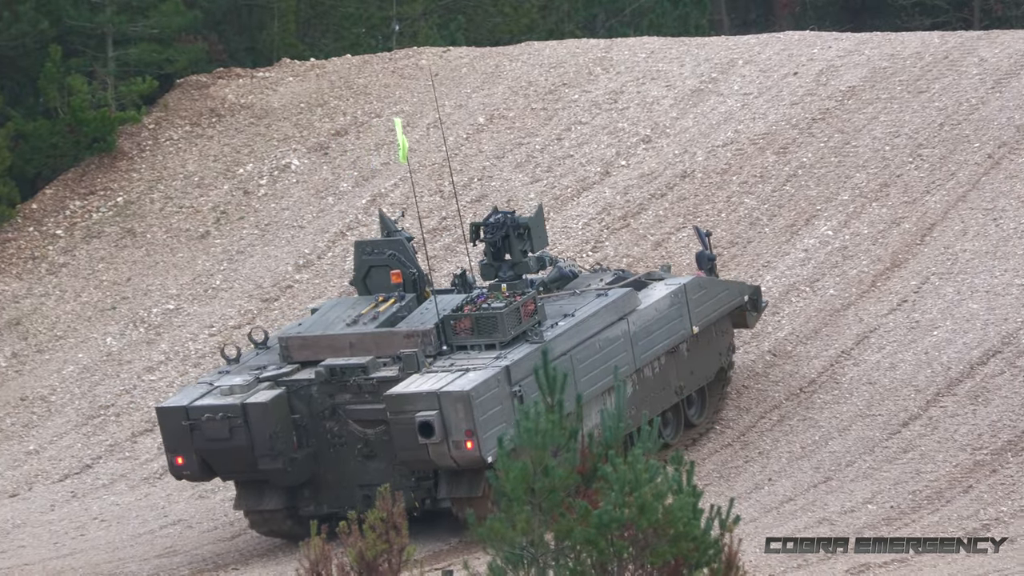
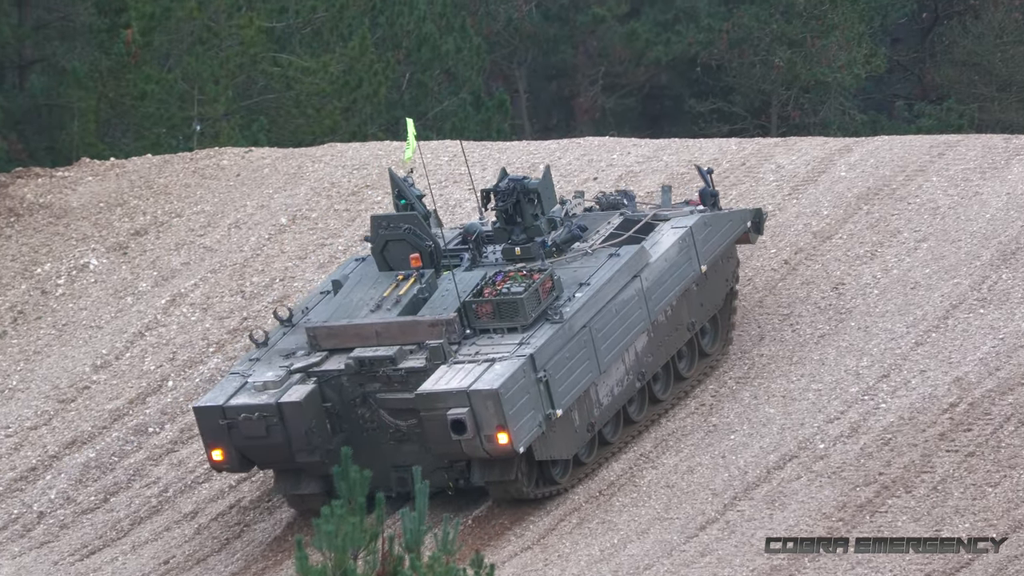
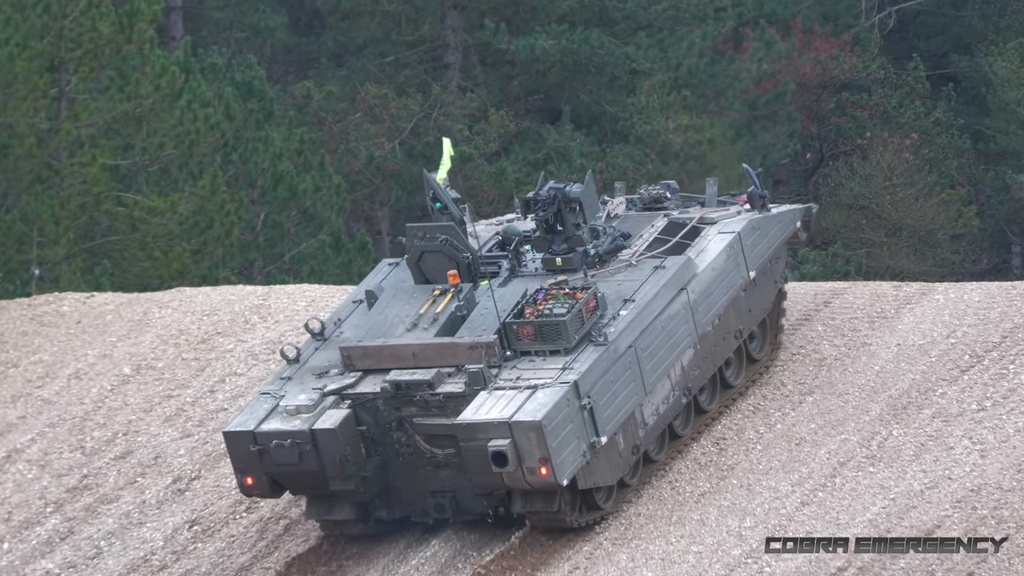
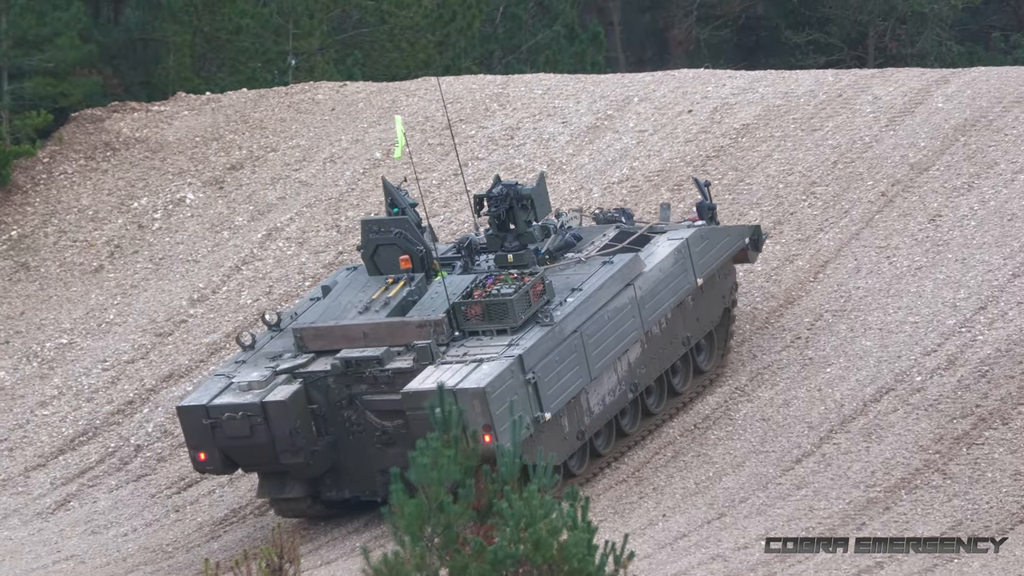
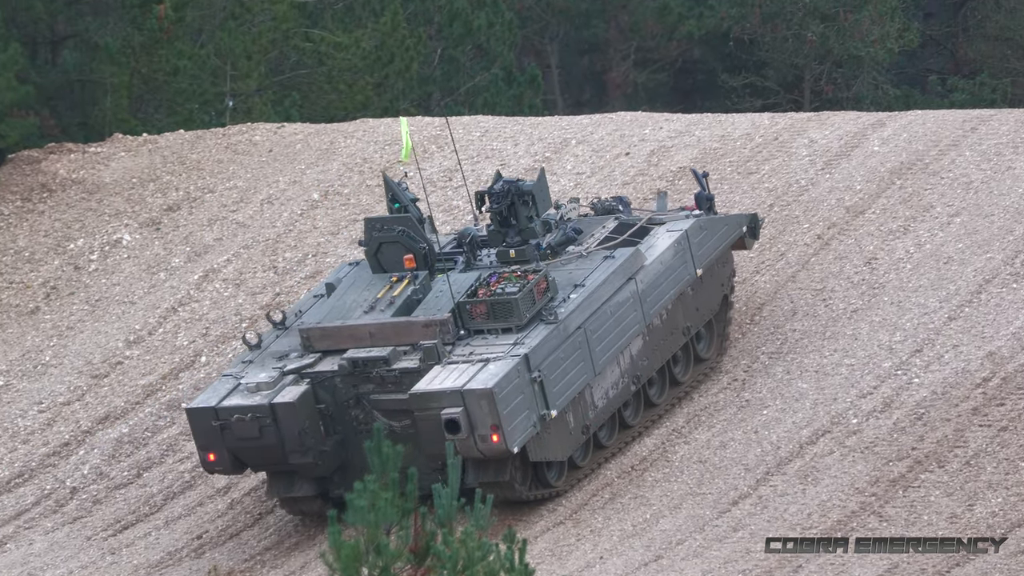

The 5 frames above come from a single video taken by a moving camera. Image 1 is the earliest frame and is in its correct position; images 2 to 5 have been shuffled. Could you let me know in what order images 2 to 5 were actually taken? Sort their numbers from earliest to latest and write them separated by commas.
4, 5, 2, 3
